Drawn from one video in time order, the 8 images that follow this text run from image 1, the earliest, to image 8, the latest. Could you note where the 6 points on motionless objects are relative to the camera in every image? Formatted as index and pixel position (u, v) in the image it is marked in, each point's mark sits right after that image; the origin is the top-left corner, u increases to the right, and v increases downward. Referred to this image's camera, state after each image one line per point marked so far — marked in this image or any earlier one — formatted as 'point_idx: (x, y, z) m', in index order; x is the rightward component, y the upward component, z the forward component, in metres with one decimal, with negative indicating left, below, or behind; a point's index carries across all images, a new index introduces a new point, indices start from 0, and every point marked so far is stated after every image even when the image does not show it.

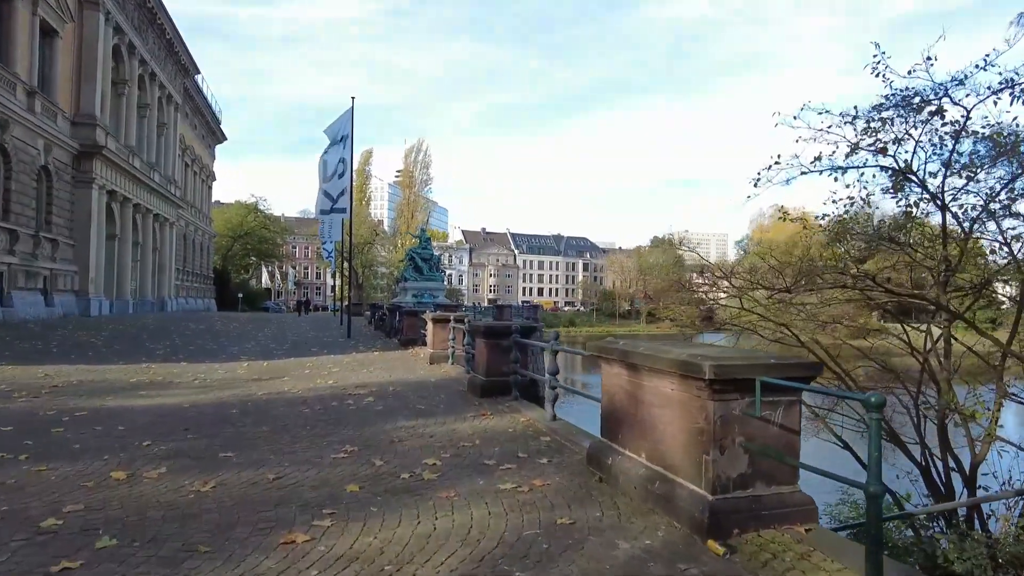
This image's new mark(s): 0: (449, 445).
0: (-0.5, -1.4, +6.0) m
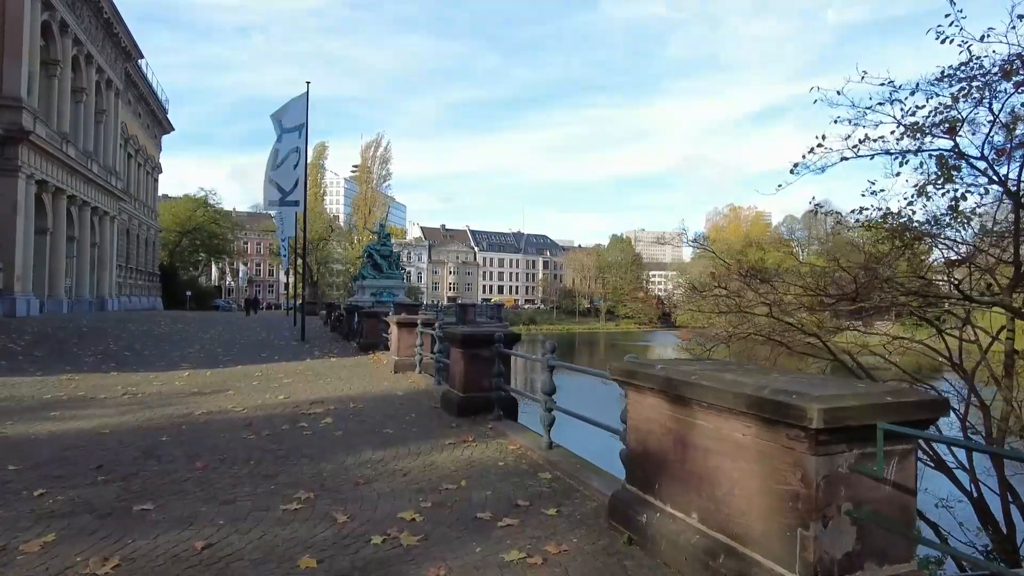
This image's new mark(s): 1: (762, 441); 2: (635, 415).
0: (-0.6, -1.4, +4.9) m
1: (+1.1, -0.7, +3.0) m
2: (+0.7, -0.7, +4.0) m
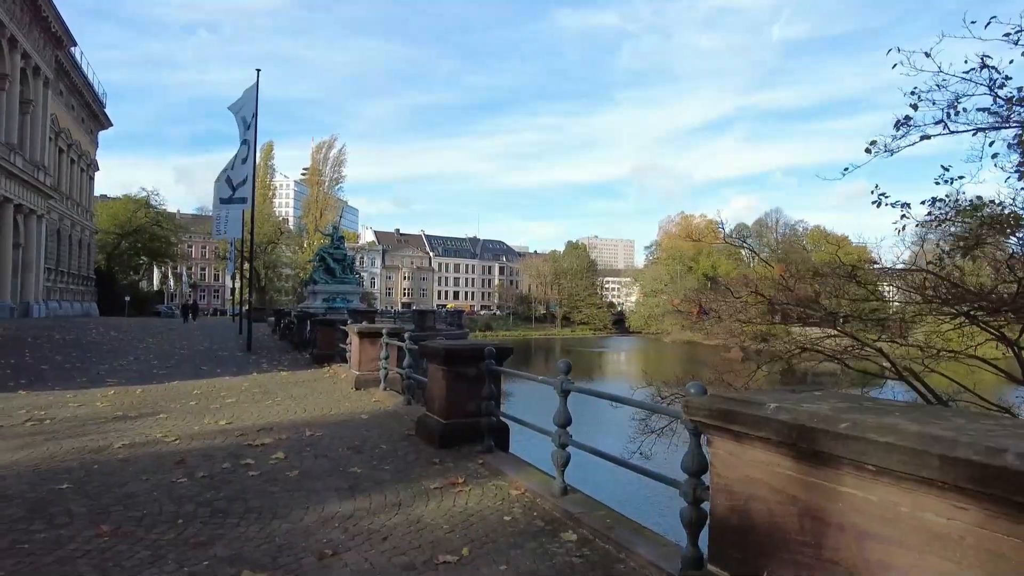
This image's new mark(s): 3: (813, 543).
0: (-0.5, -1.4, +3.6) m
1: (+1.3, -0.7, +1.9) m
2: (+0.9, -0.8, +2.8) m
3: (+1.0, -0.9, +2.4) m
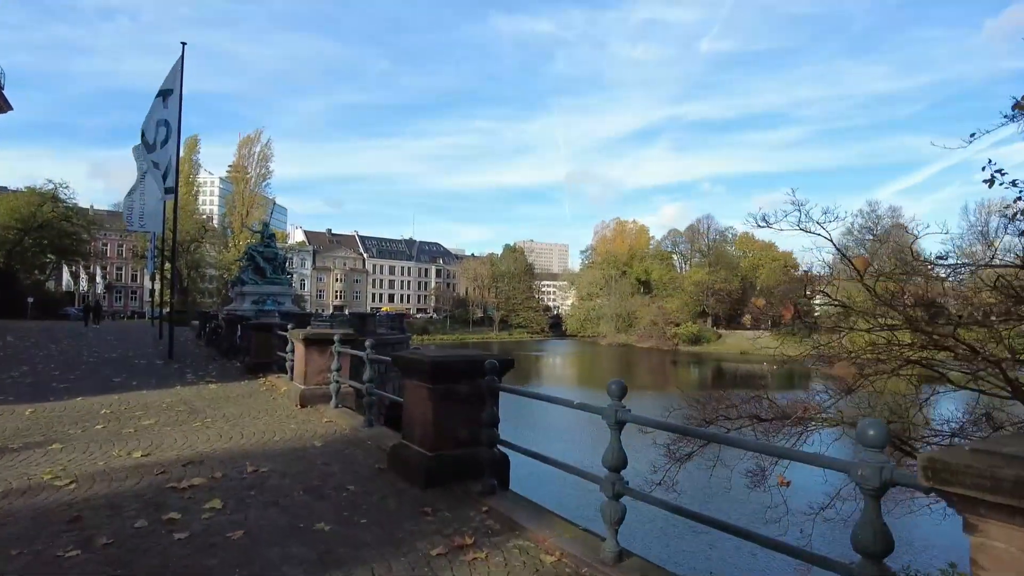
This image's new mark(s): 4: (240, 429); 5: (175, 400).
0: (-0.2, -1.4, +2.3) m
1: (+1.8, -0.6, +0.8) m
2: (+1.2, -0.7, +1.6) m
3: (+1.4, -0.8, +1.3) m
4: (-2.8, -1.5, +7.2) m
5: (-4.4, -1.5, +9.0) m
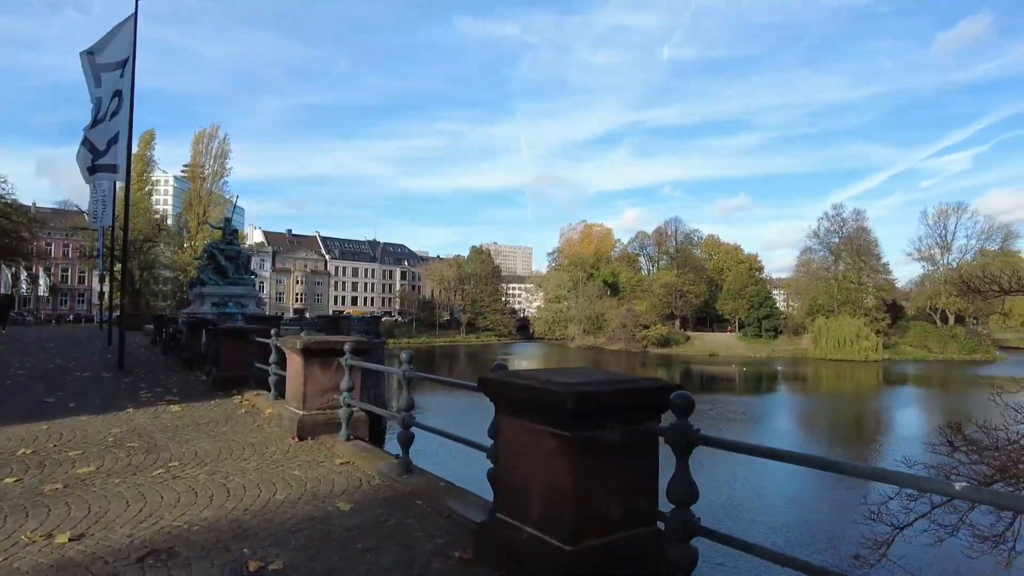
0: (+0.8, -1.3, +0.3) m
1: (+2.8, -0.5, -1.1) m
2: (+2.2, -0.6, -0.3) m
3: (+2.5, -0.7, -0.6) m
4: (-2.1, -1.4, +5.0) m
5: (-3.8, -1.4, +6.8) m
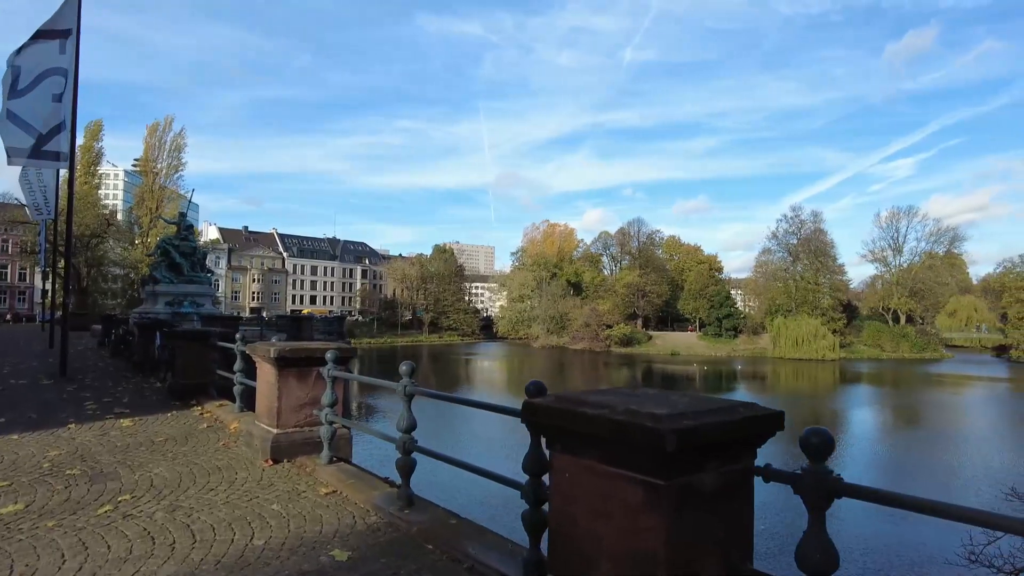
0: (+1.2, -1.3, -0.4) m
1: (+3.3, -0.6, -1.7) m
2: (+2.7, -0.6, -0.9) m
3: (+2.9, -0.8, -1.2) m
4: (-1.9, -1.4, +4.1) m
5: (-3.7, -1.4, +5.8) m
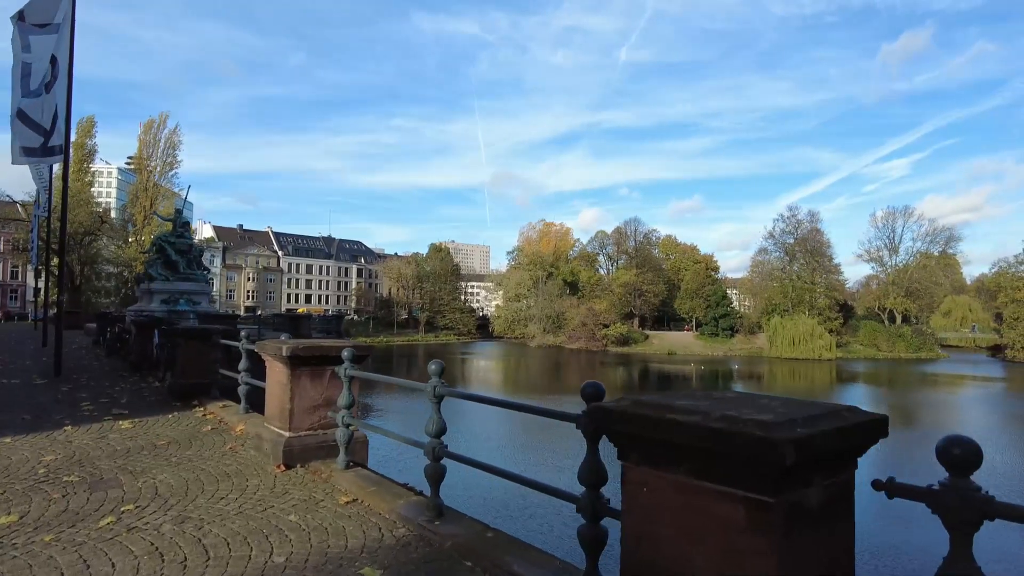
0: (+1.4, -1.3, -0.7) m
1: (+3.6, -0.5, -2.0) m
2: (+2.9, -0.6, -1.2) m
3: (+3.2, -0.7, -1.5) m
4: (-1.7, -1.3, +3.8) m
5: (-3.5, -1.3, +5.5) m
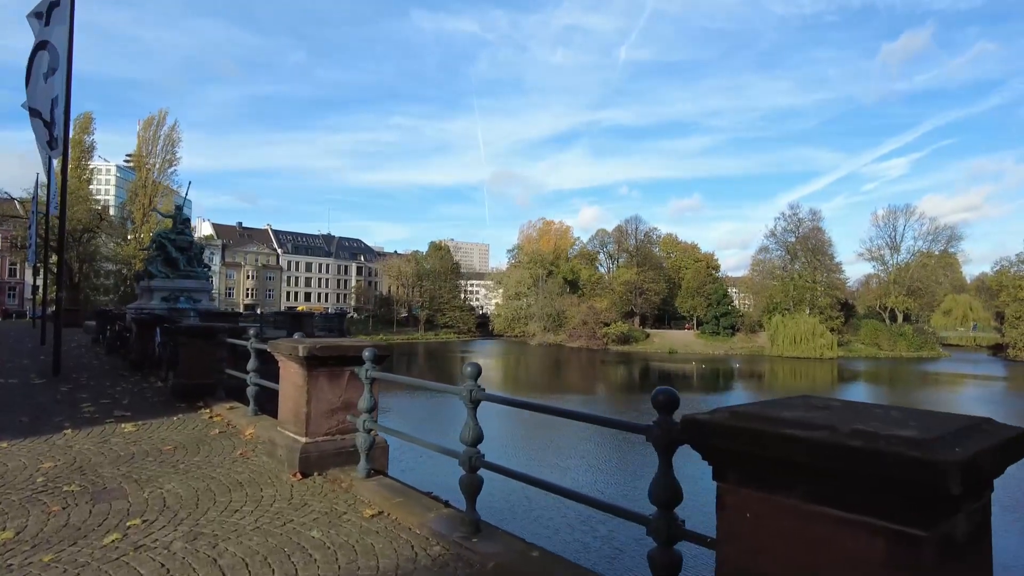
0: (+1.7, -1.2, -1.0) m
1: (+3.8, -0.5, -2.4) m
2: (+3.2, -0.6, -1.6) m
3: (+3.4, -0.7, -1.9) m
4: (-1.5, -1.3, +3.4) m
5: (-3.3, -1.3, +5.1) m
